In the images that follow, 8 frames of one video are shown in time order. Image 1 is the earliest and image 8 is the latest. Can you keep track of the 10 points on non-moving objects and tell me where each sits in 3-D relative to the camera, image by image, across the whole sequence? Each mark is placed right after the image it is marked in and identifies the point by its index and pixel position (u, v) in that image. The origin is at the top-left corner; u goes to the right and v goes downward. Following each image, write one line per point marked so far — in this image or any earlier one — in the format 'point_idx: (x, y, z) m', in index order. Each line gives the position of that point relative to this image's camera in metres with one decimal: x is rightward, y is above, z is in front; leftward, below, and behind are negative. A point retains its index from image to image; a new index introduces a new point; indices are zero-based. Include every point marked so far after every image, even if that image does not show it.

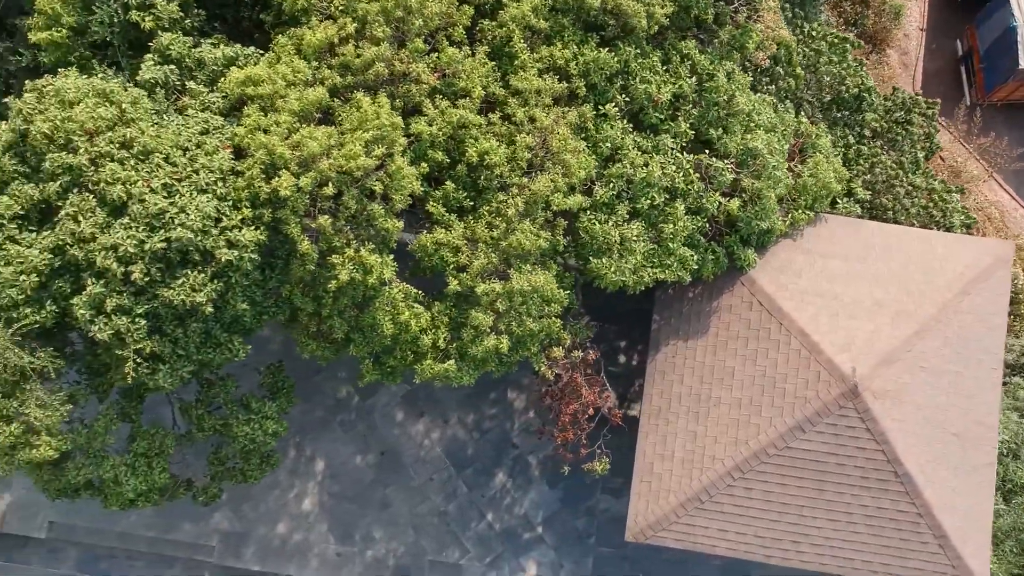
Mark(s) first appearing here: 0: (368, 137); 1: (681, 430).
0: (-1.0, +1.1, +7.2) m
1: (+1.5, -1.3, +9.3) m
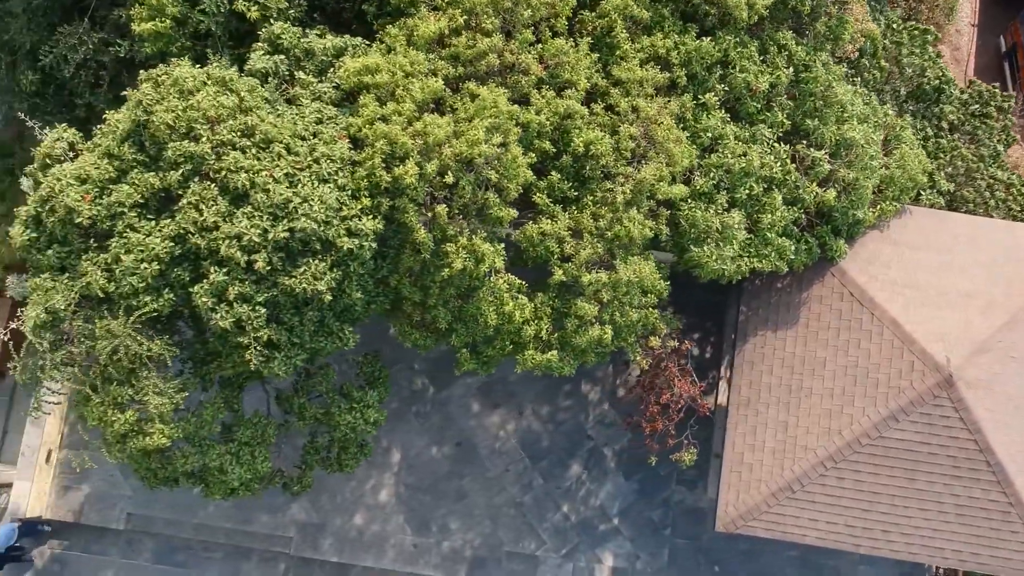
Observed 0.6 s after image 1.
0: (-0.2, +1.2, +7.3) m
1: (+2.4, -1.2, +9.3) m
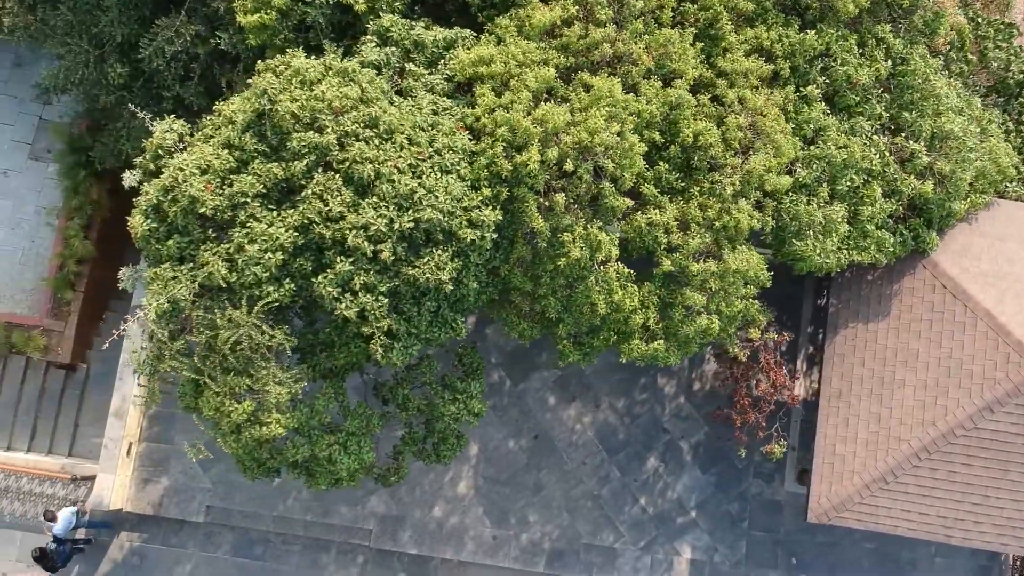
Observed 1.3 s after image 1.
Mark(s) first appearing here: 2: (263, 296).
0: (+0.7, +1.2, +7.3) m
1: (+3.2, -1.1, +9.3) m
2: (-1.7, -0.1, +7.2) m
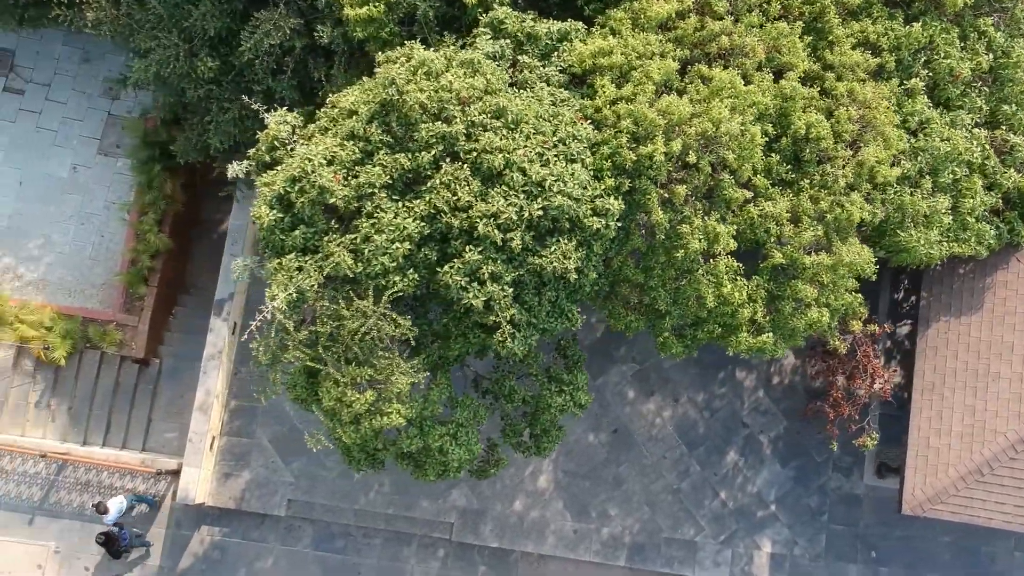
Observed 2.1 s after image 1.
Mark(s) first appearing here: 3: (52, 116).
0: (+1.5, +1.3, +7.3) m
1: (+4.1, -1.1, +9.4) m
2: (-0.9, 0.0, +7.2) m
3: (-5.8, +2.2, +12.9) m
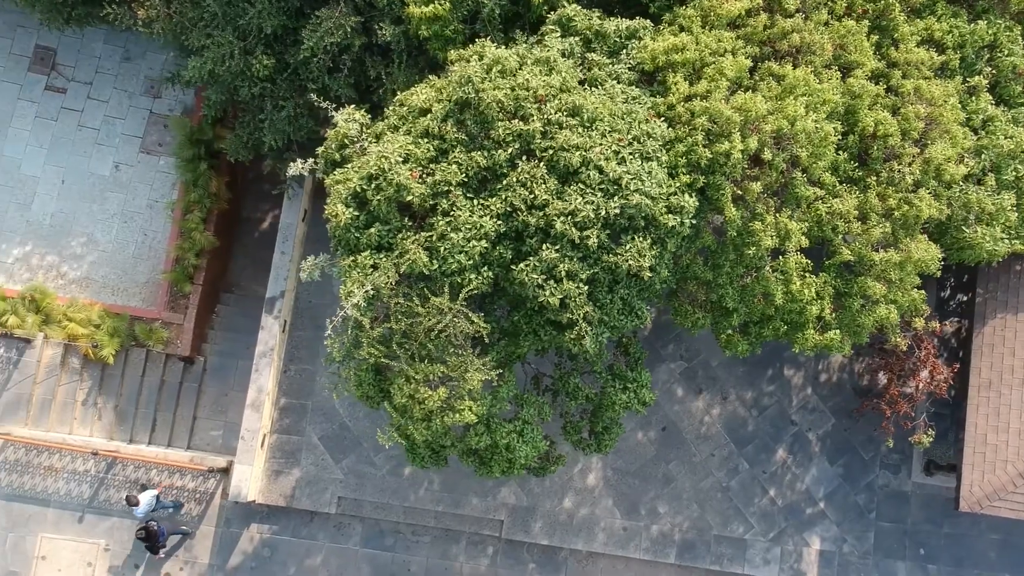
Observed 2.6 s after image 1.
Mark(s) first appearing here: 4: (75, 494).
0: (+2.1, +1.3, +7.3) m
1: (+4.6, -1.0, +9.4) m
2: (-0.3, 0.0, +7.2) m
3: (-5.3, +2.2, +12.9) m
4: (-4.7, -2.2, +11.0) m
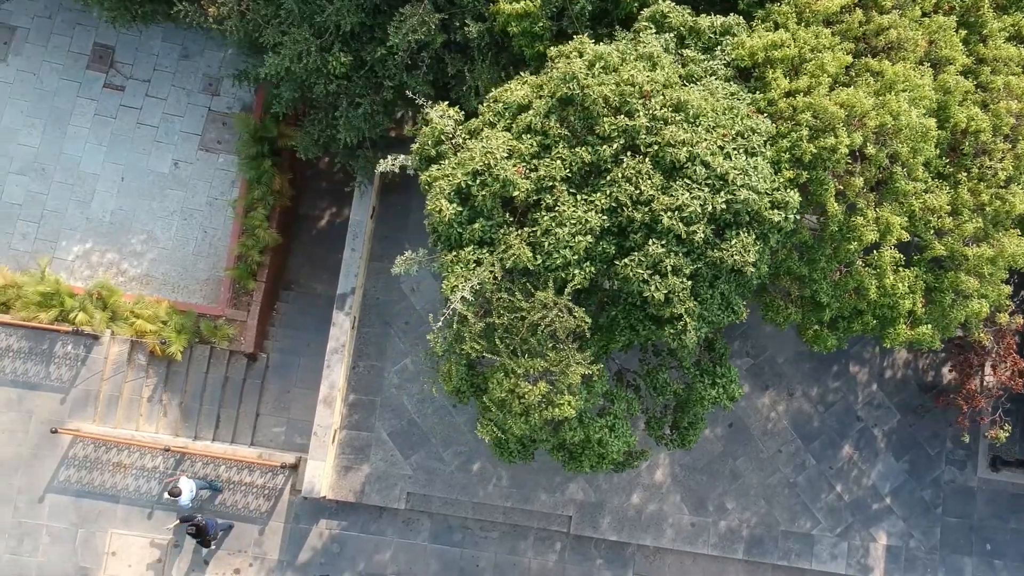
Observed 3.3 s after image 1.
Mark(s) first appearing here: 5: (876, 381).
0: (+2.8, +1.4, +7.4) m
1: (+5.3, -1.0, +9.4) m
2: (+0.4, +0.1, +7.2) m
3: (-4.5, +2.2, +12.9) m
4: (-4.0, -2.2, +11.0) m
5: (+4.0, -1.0, +11.3) m
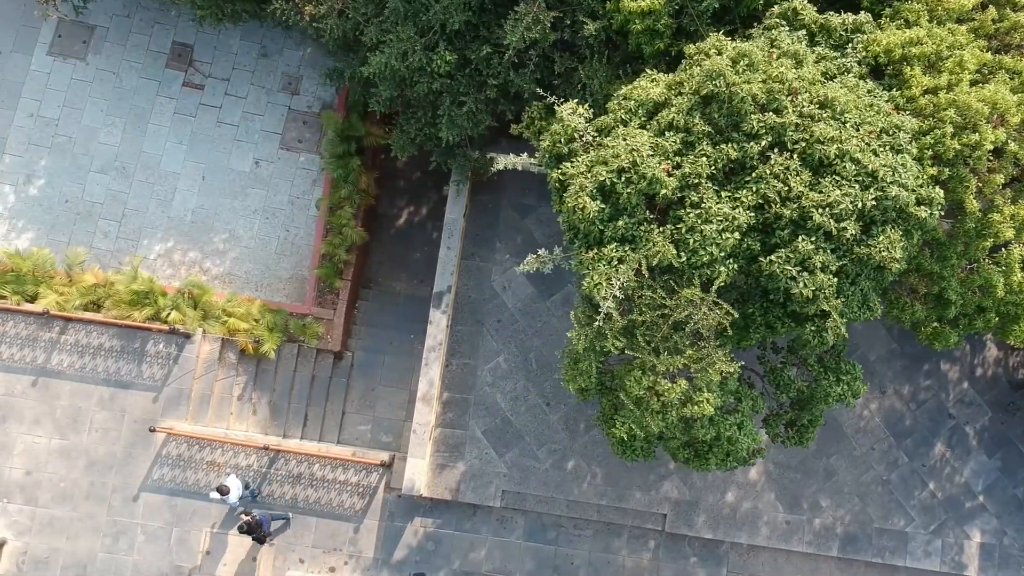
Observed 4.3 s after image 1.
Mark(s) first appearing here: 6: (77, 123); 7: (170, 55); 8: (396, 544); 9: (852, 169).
0: (+3.8, +1.4, +7.4) m
1: (+6.4, -1.0, +9.4) m
2: (+1.4, +0.1, +7.2) m
3: (-3.5, +2.2, +12.9) m
4: (-3.0, -2.2, +11.0) m
5: (+5.0, -1.0, +11.3) m
6: (-5.4, +2.1, +12.8) m
7: (-4.4, +3.0, +13.0) m
8: (-1.3, -2.8, +11.0) m
9: (+2.3, +0.8, +6.9) m
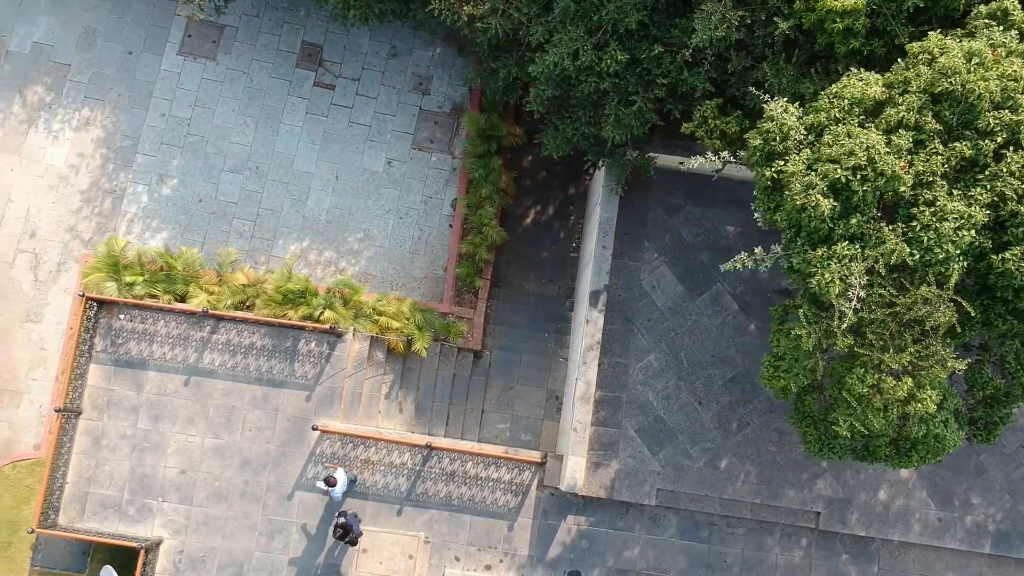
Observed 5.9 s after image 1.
0: (+5.5, +1.4, +7.4) m
1: (+8.0, -1.0, +9.5) m
2: (+3.1, +0.1, +7.3) m
3: (-1.9, +2.2, +13.0) m
4: (-1.3, -2.2, +11.1) m
5: (+6.7, -1.0, +11.4) m
6: (-3.8, +2.1, +12.8) m
7: (-2.7, +3.0, +13.1) m
8: (+0.4, -2.7, +11.0) m
9: (+4.0, +0.8, +7.0) m
